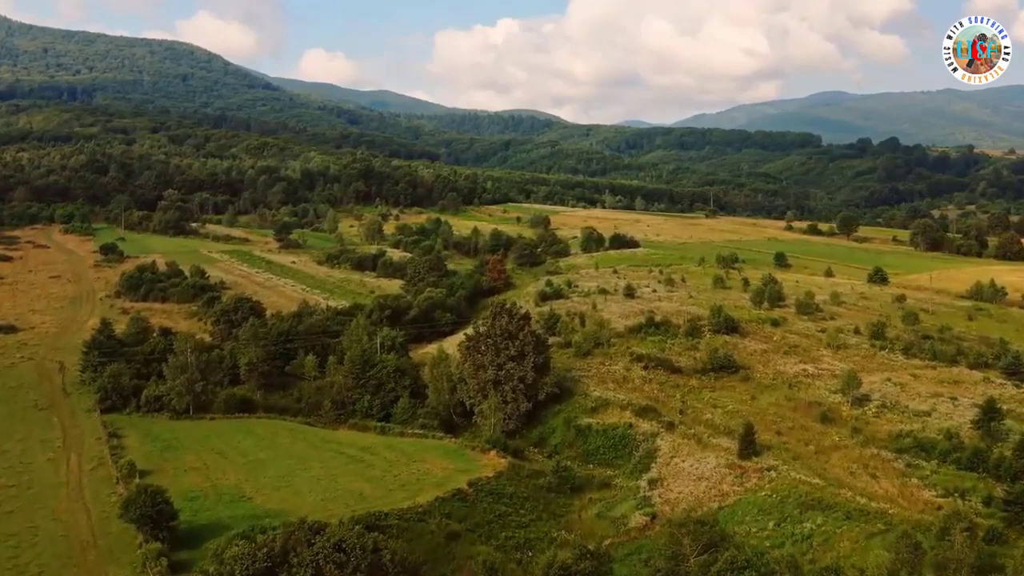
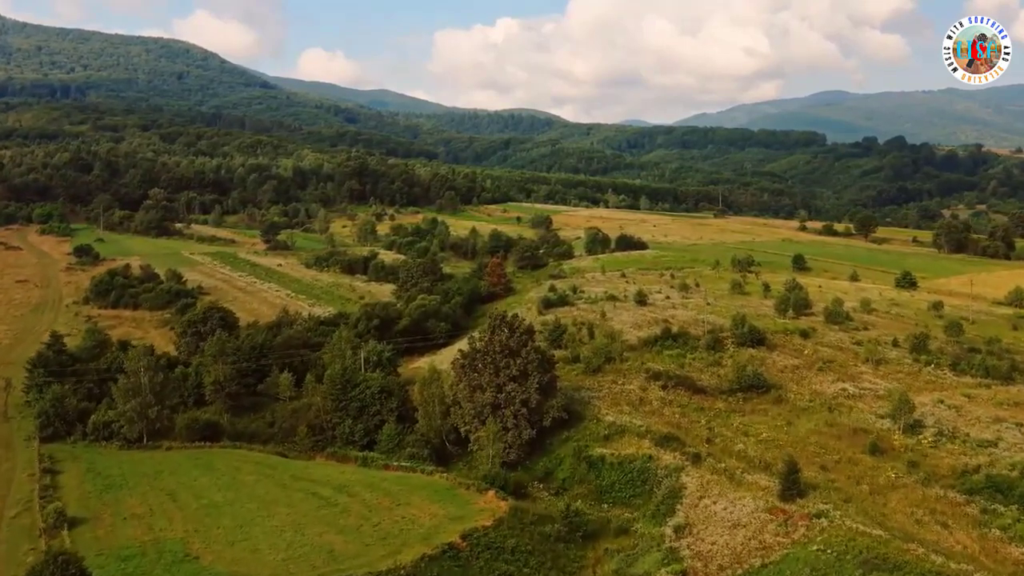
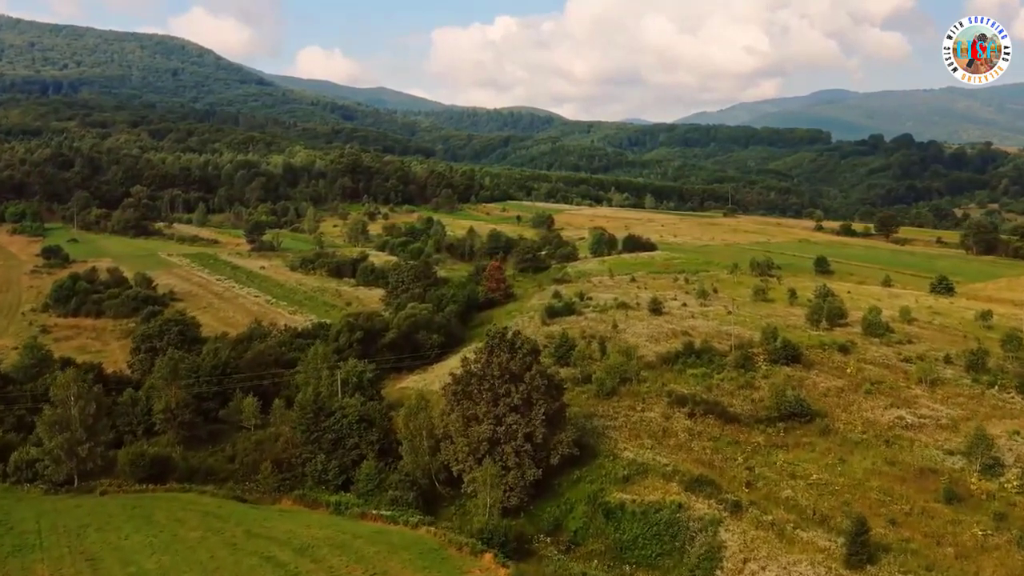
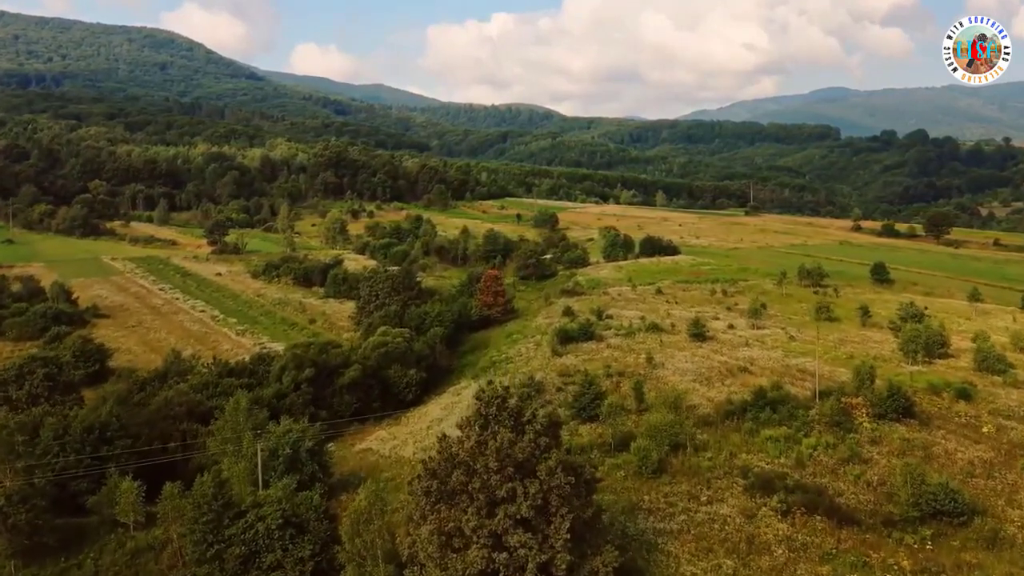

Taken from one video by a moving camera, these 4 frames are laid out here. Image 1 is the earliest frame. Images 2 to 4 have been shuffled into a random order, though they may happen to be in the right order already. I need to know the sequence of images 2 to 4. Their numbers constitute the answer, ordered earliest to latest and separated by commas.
2, 3, 4
